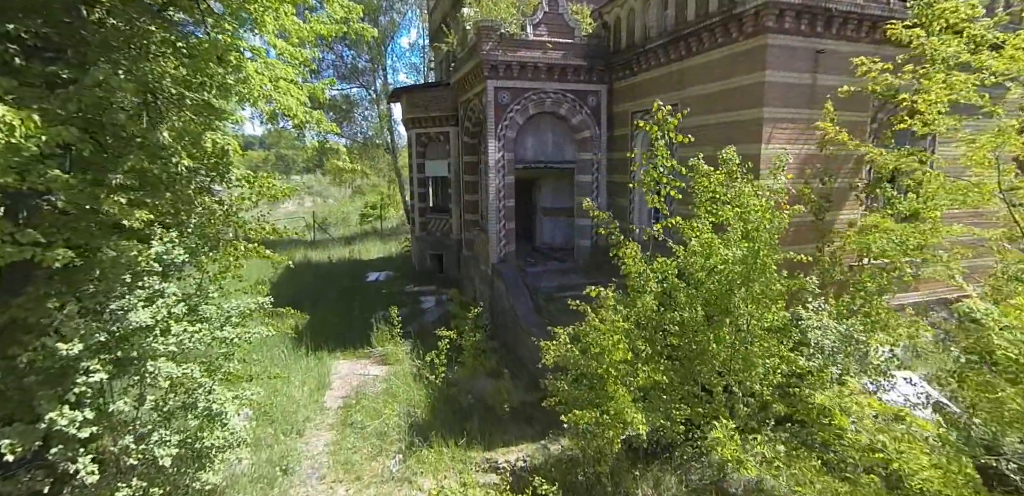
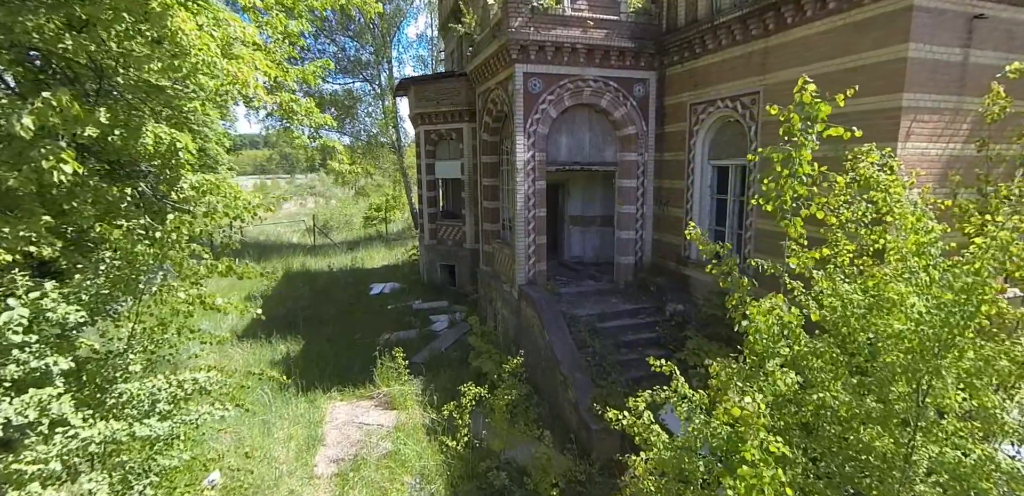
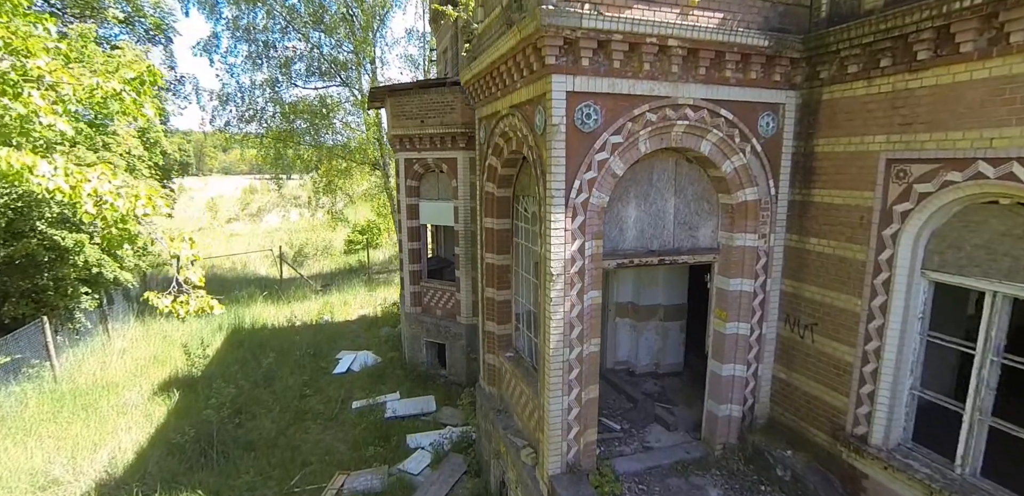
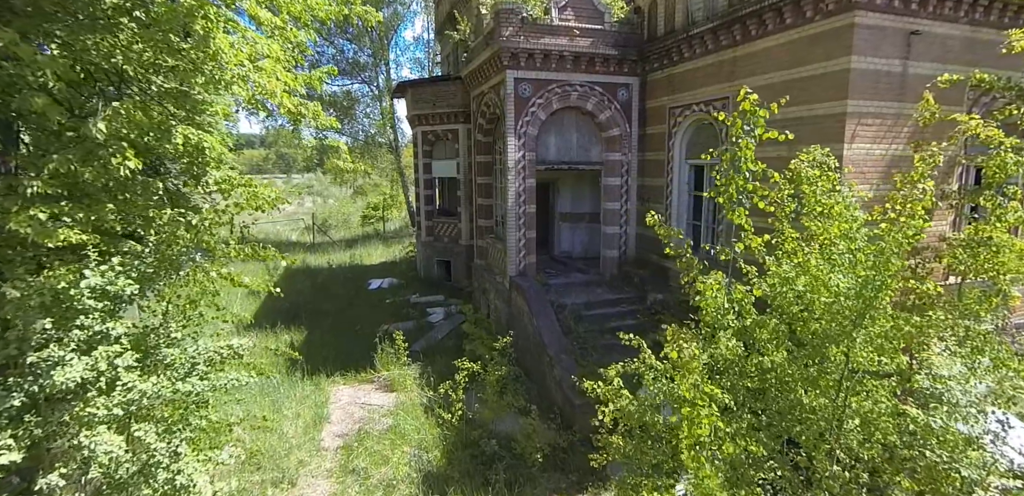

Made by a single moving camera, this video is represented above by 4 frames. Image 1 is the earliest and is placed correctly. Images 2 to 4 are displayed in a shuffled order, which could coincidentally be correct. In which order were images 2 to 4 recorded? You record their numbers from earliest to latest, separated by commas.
4, 2, 3
